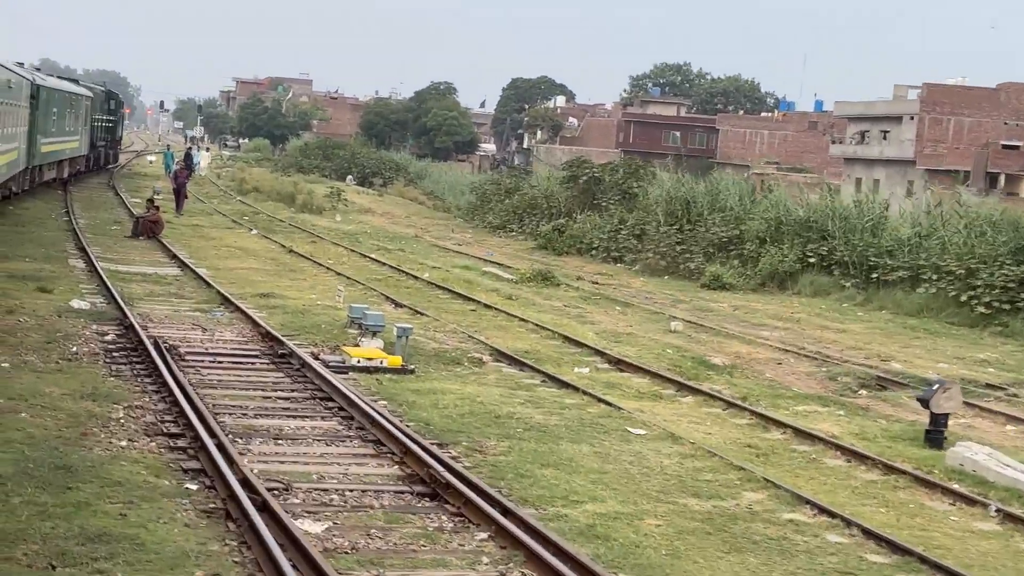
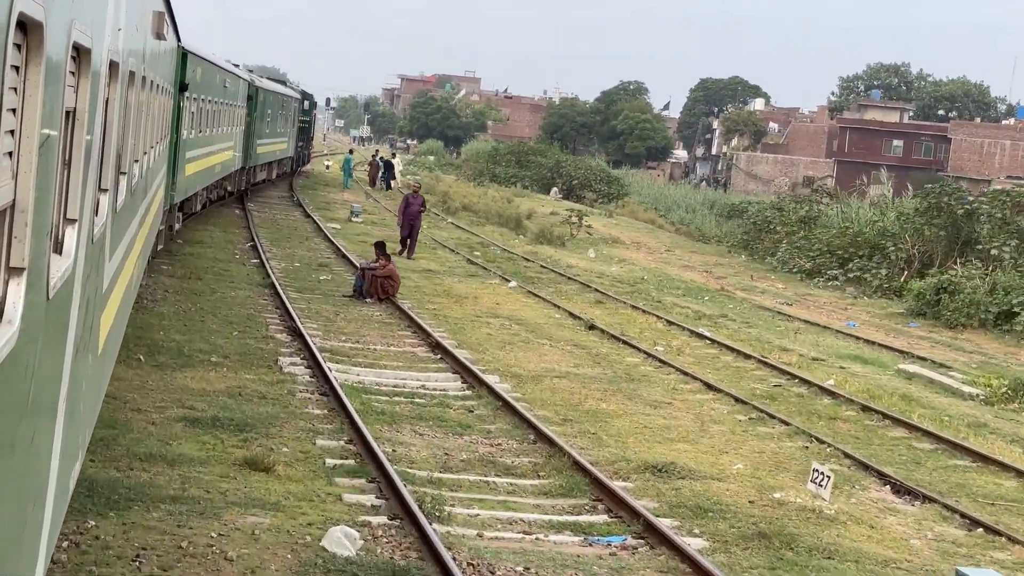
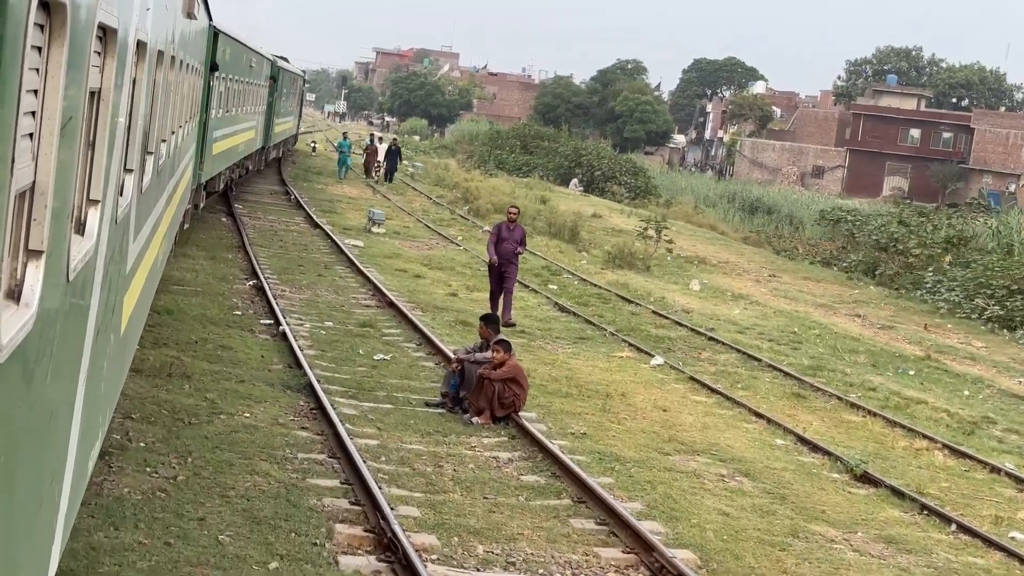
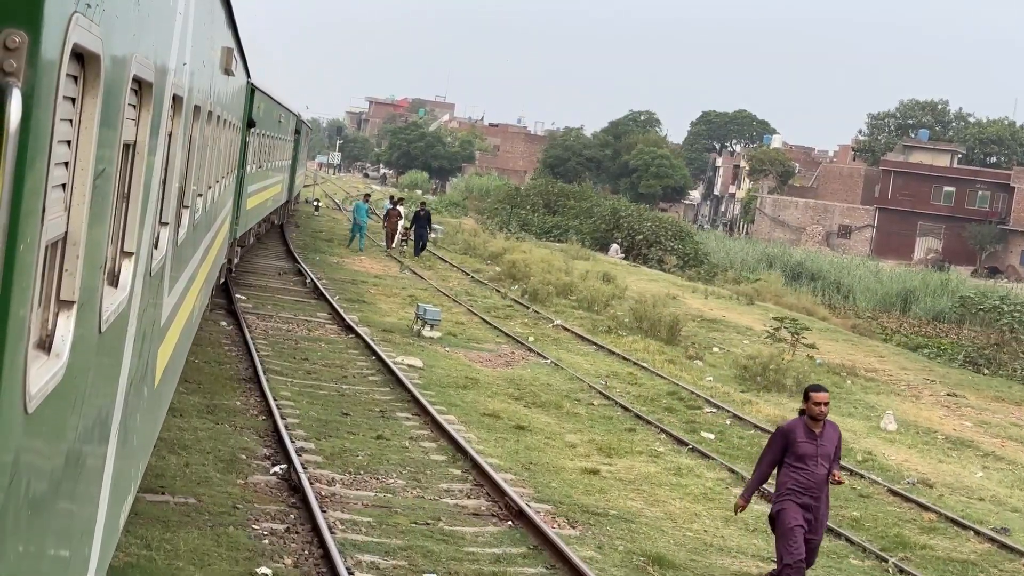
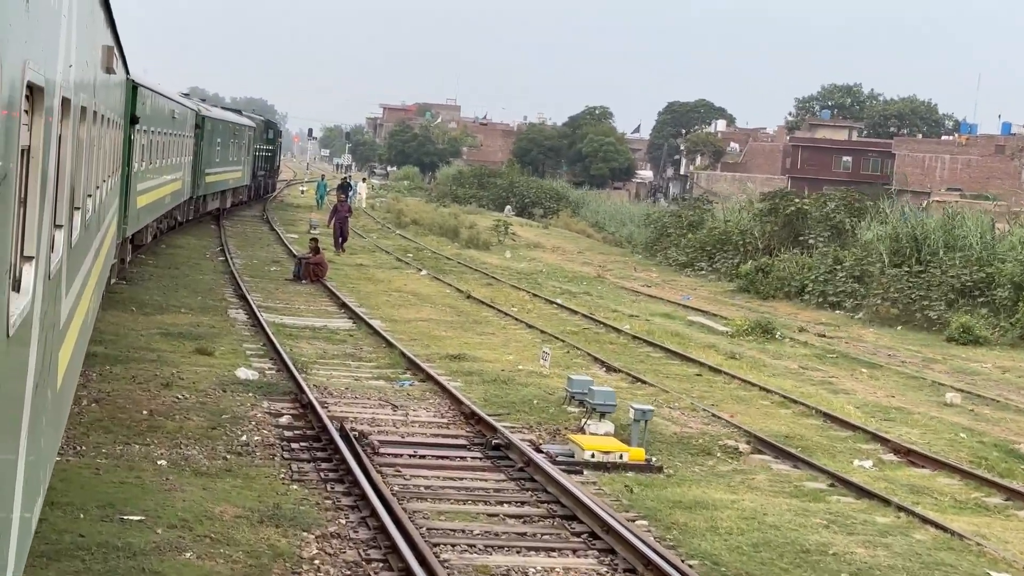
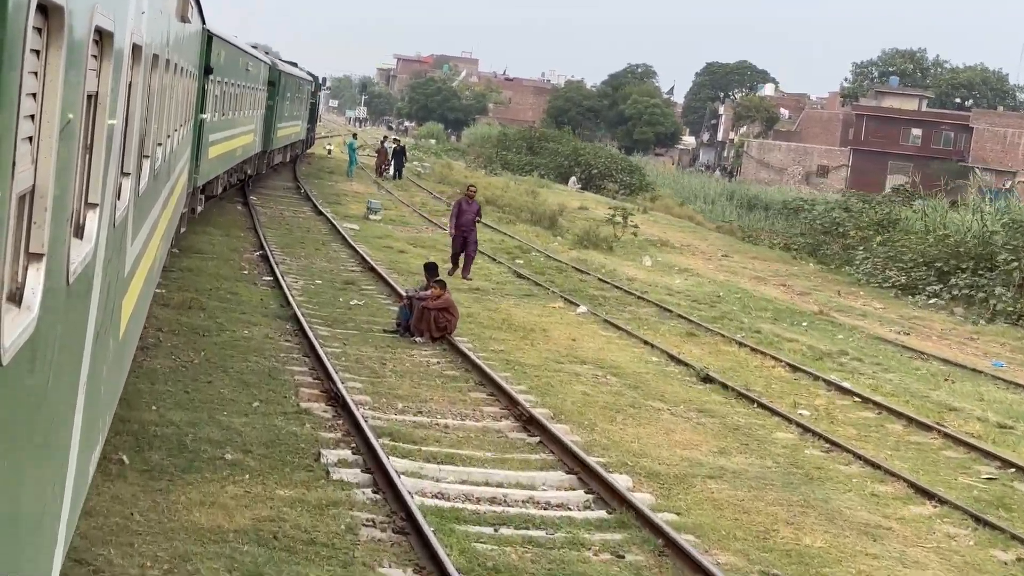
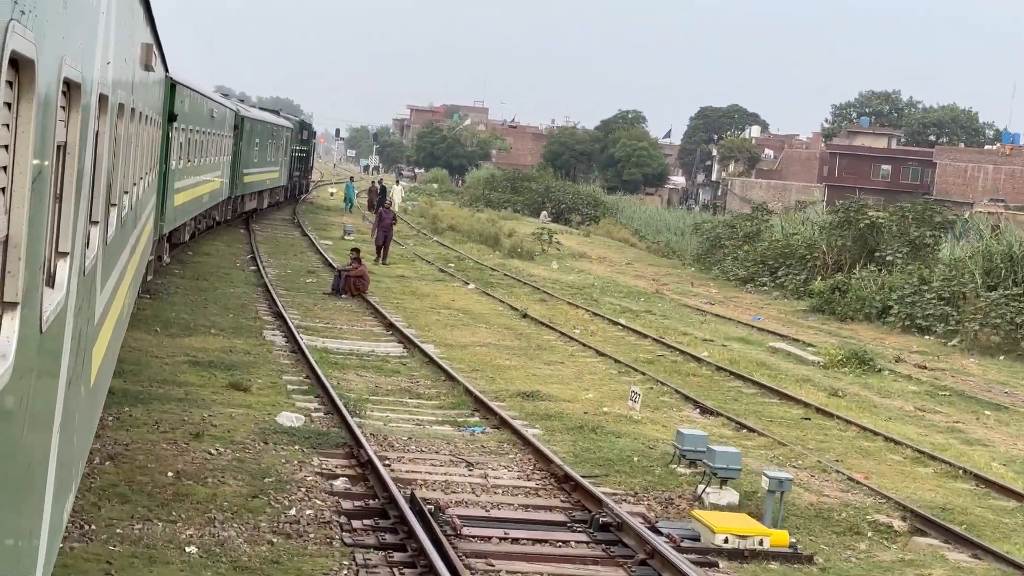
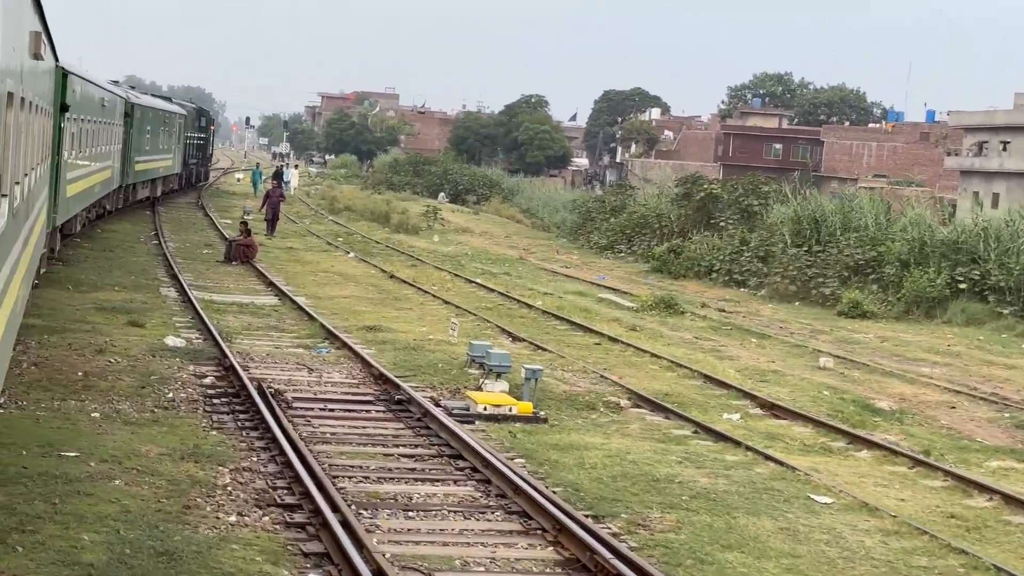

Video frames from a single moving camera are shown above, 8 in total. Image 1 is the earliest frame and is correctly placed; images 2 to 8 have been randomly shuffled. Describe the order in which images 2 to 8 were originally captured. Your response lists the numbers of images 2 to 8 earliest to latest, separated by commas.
8, 5, 7, 2, 6, 3, 4
